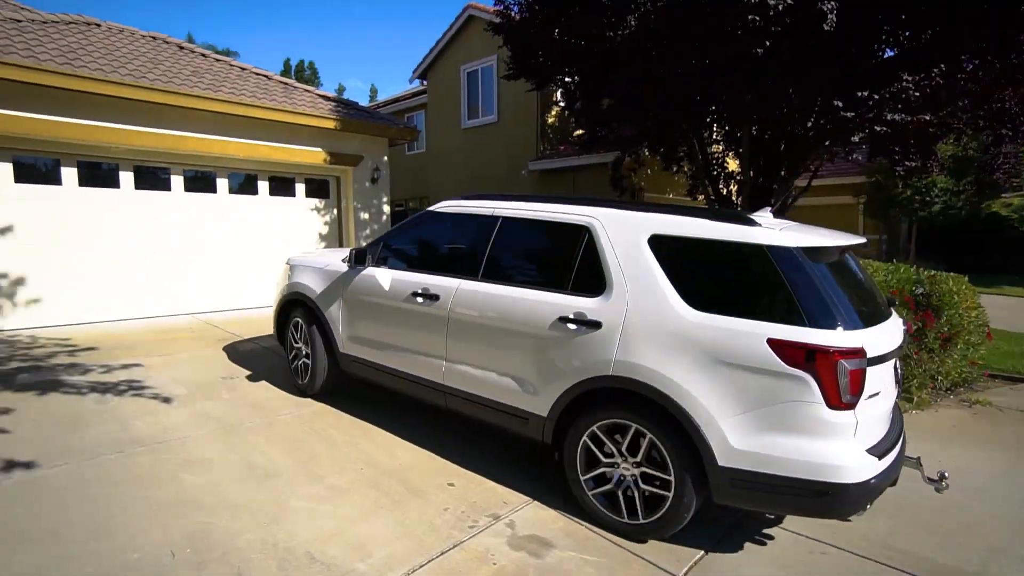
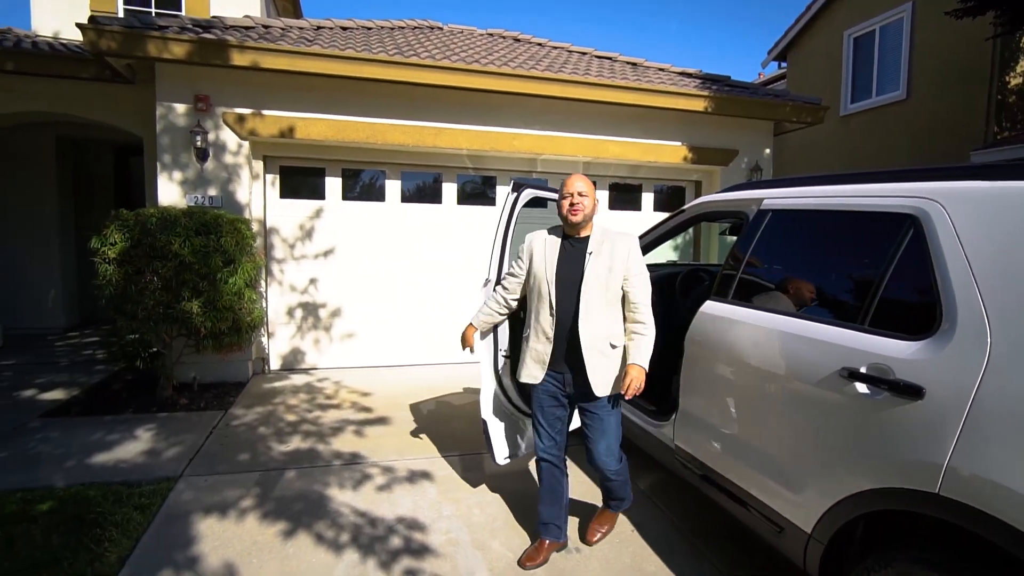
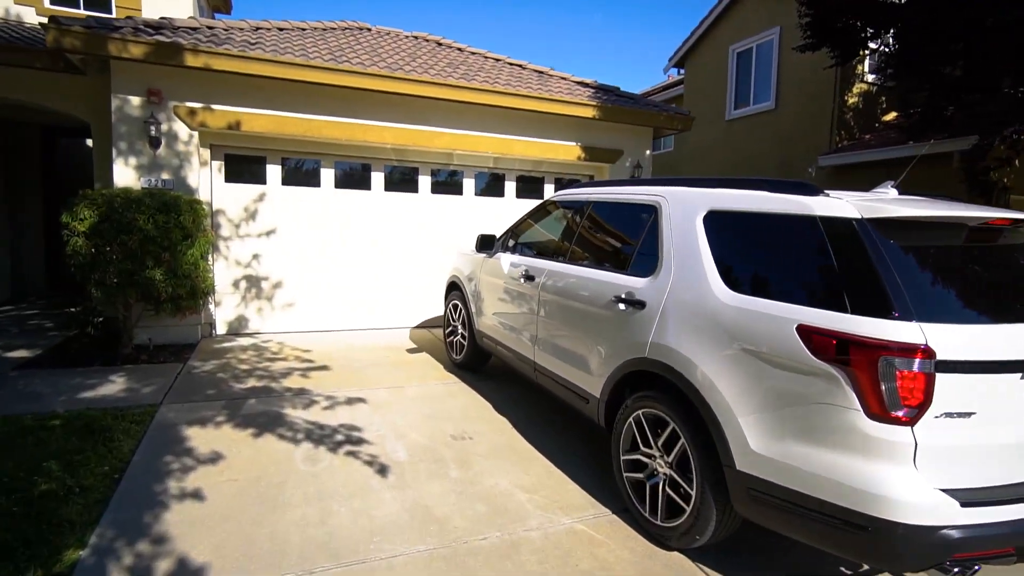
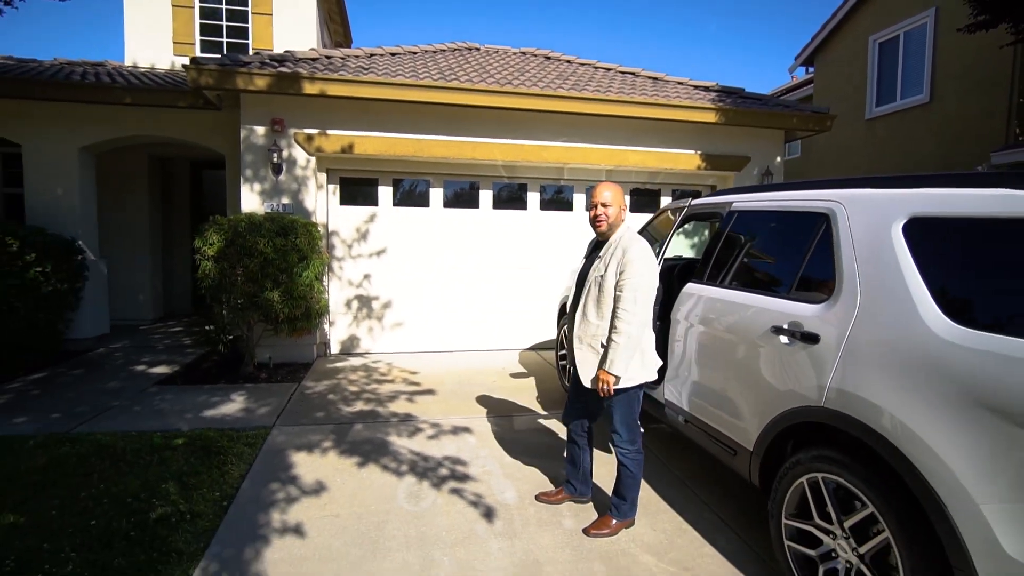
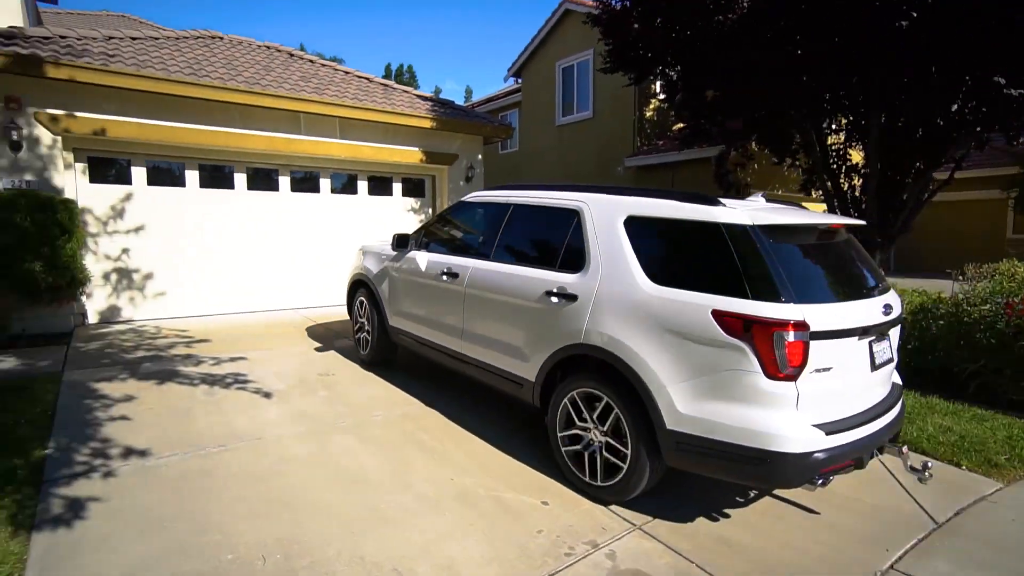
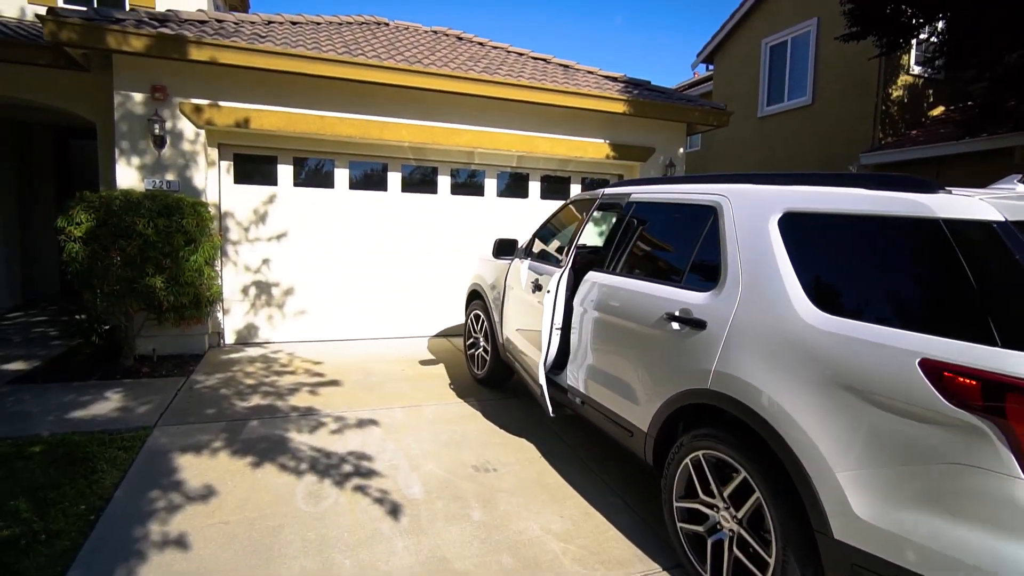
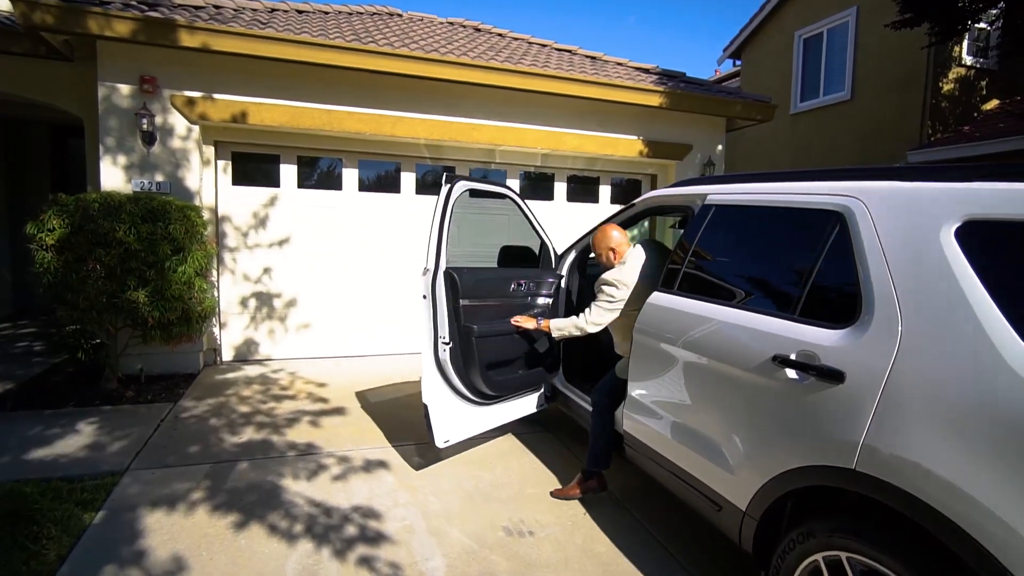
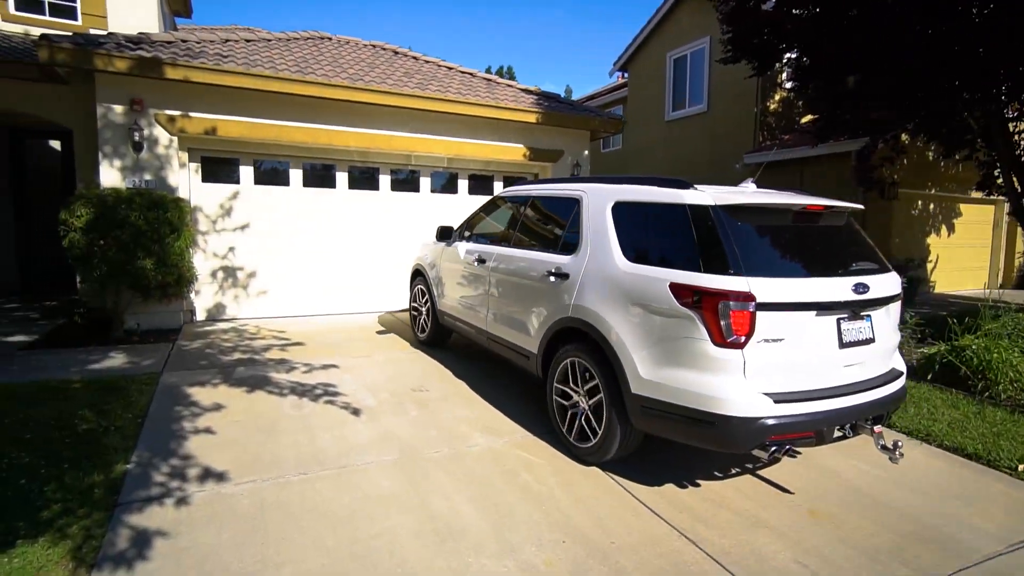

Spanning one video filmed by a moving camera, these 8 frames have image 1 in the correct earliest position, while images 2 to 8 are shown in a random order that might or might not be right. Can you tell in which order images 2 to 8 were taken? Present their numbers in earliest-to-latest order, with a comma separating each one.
5, 8, 3, 6, 7, 2, 4
